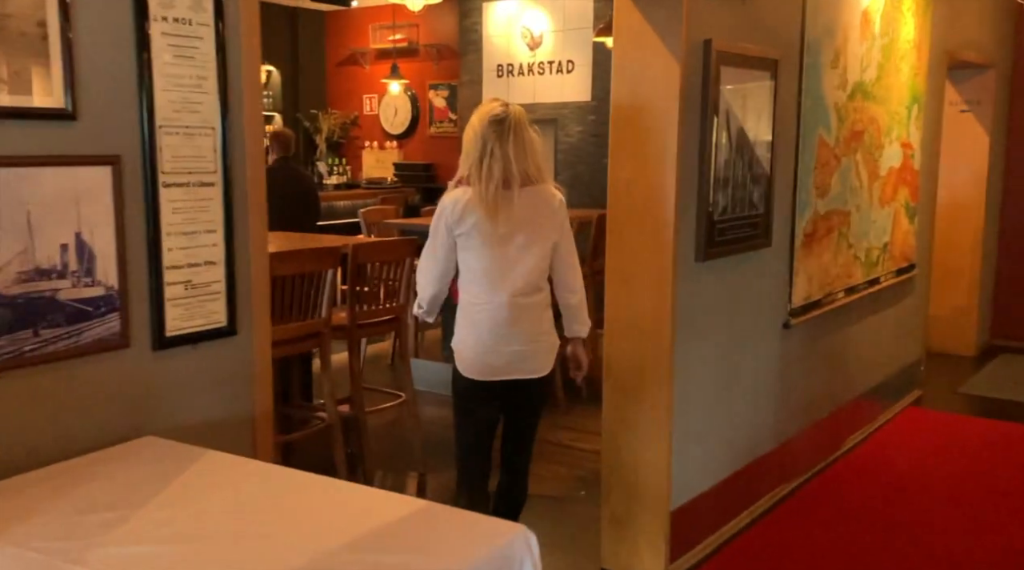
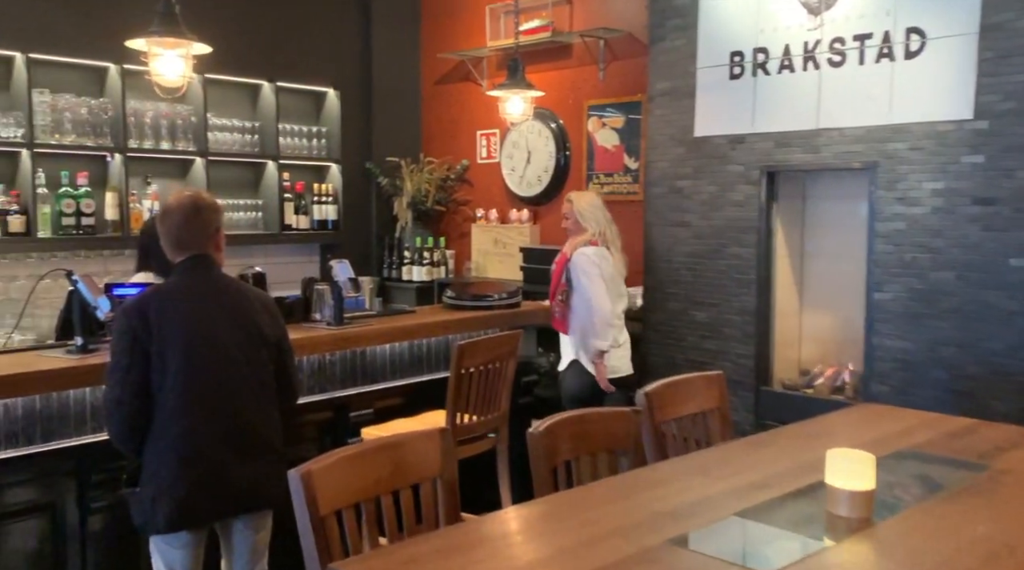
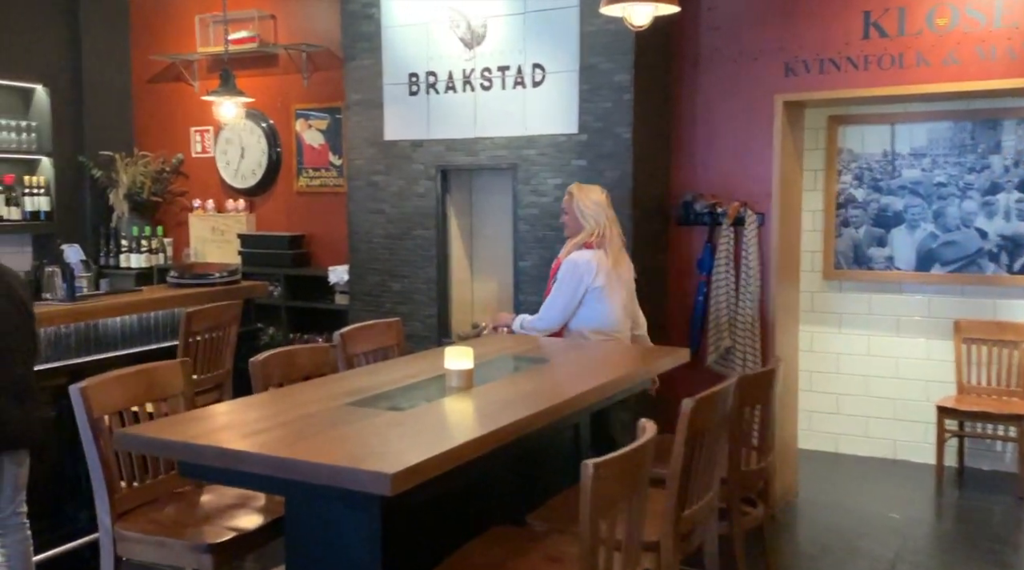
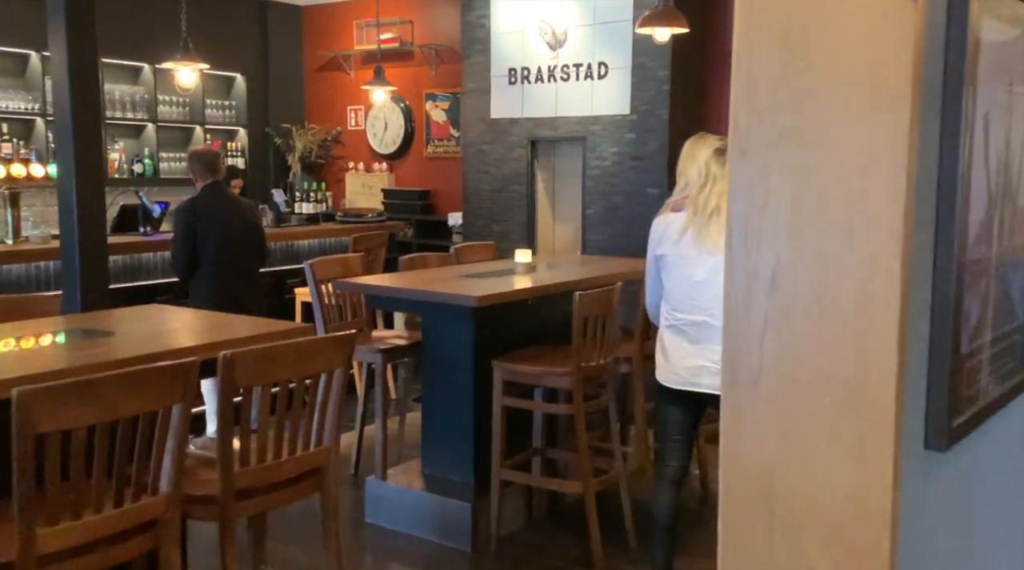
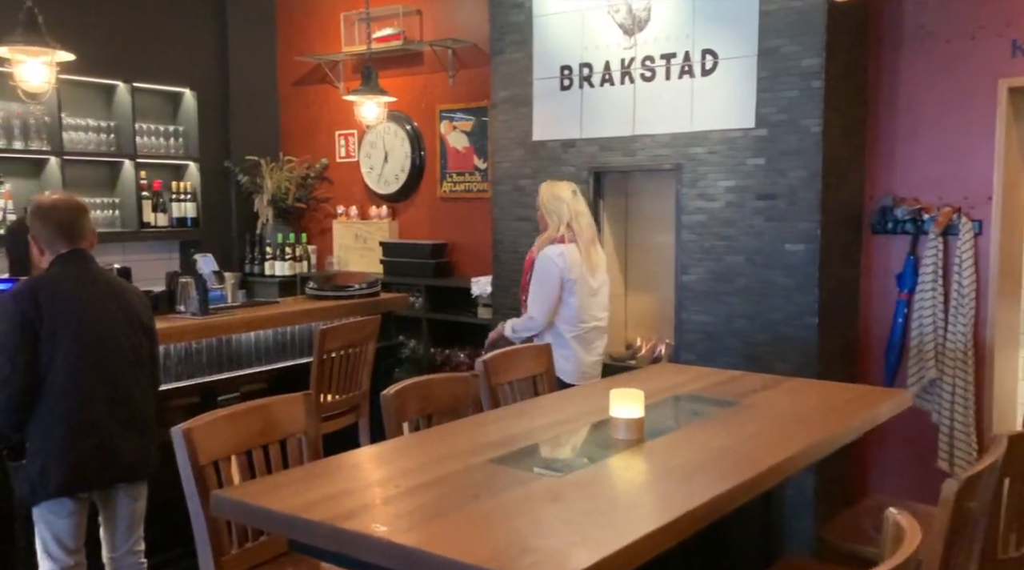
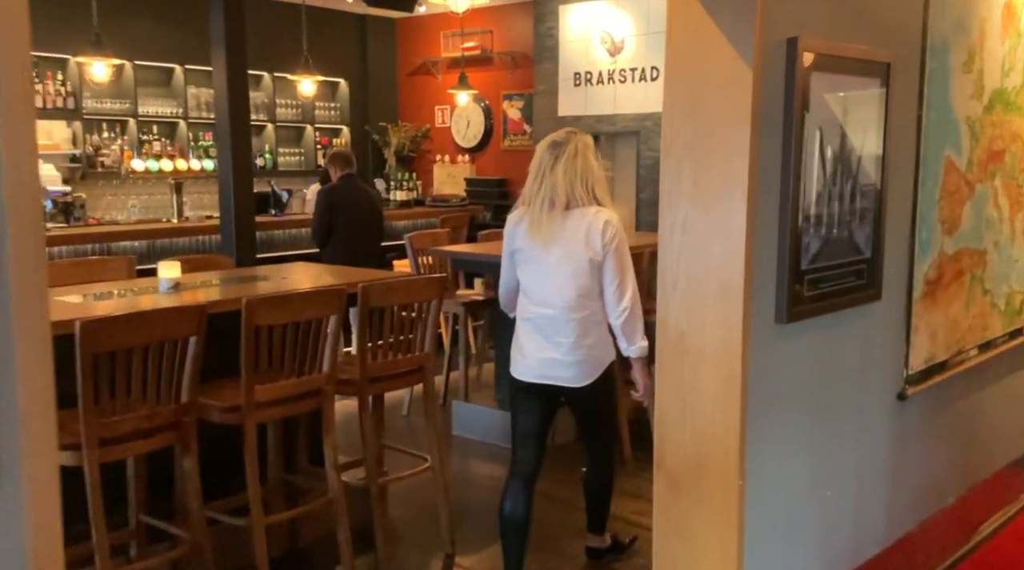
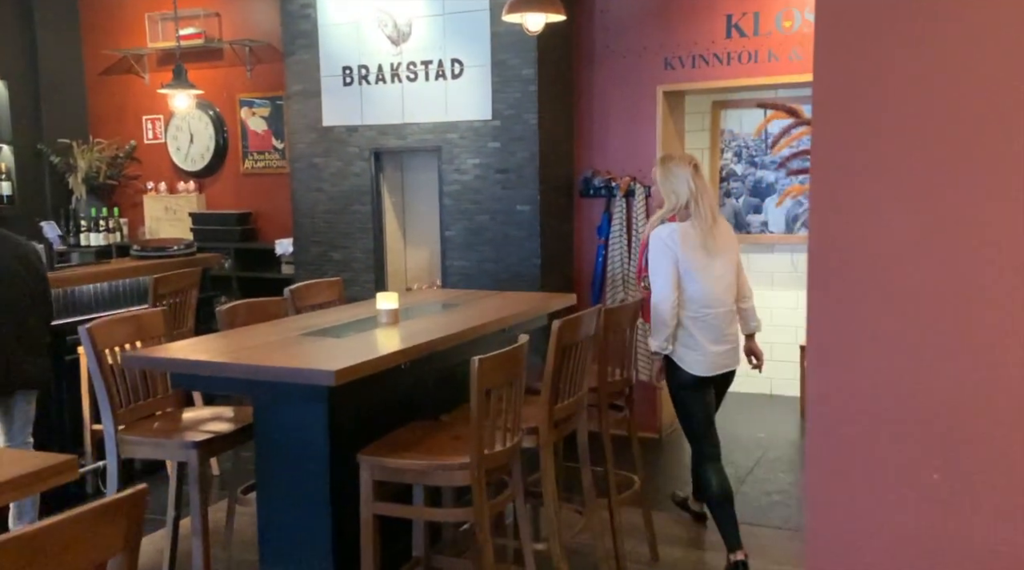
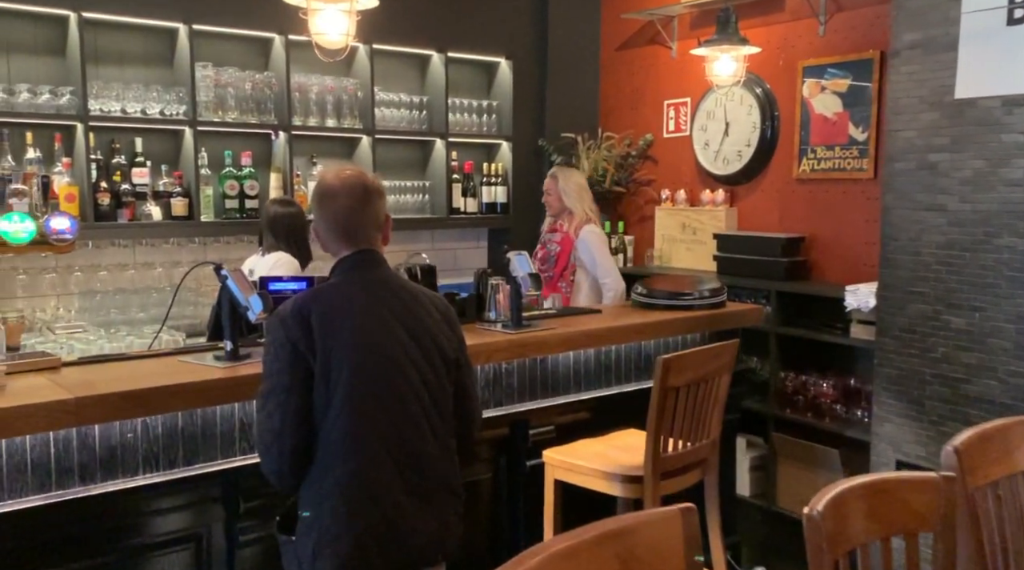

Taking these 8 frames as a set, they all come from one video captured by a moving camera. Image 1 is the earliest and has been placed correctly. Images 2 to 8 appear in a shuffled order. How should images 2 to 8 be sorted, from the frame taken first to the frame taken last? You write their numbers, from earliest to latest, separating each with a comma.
6, 4, 7, 3, 5, 2, 8
